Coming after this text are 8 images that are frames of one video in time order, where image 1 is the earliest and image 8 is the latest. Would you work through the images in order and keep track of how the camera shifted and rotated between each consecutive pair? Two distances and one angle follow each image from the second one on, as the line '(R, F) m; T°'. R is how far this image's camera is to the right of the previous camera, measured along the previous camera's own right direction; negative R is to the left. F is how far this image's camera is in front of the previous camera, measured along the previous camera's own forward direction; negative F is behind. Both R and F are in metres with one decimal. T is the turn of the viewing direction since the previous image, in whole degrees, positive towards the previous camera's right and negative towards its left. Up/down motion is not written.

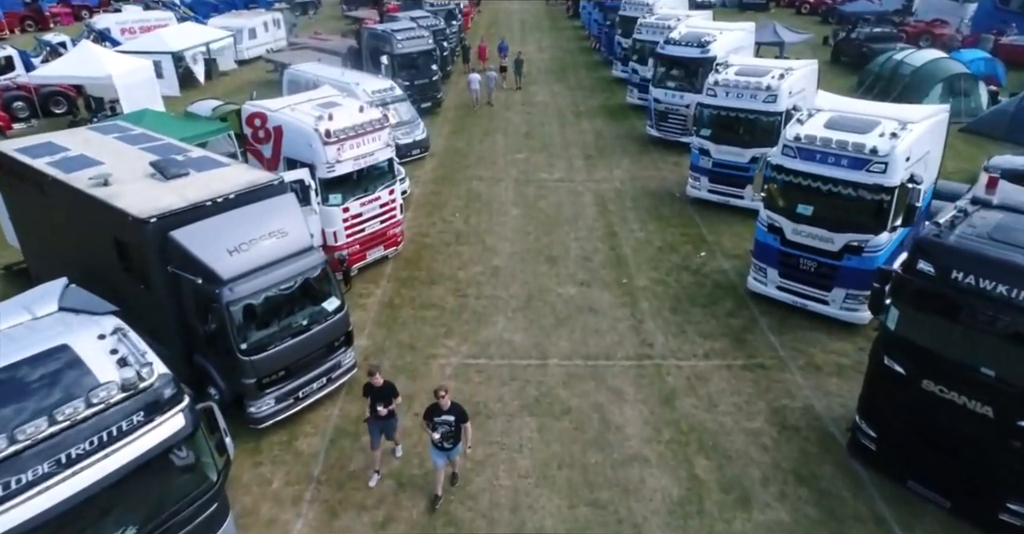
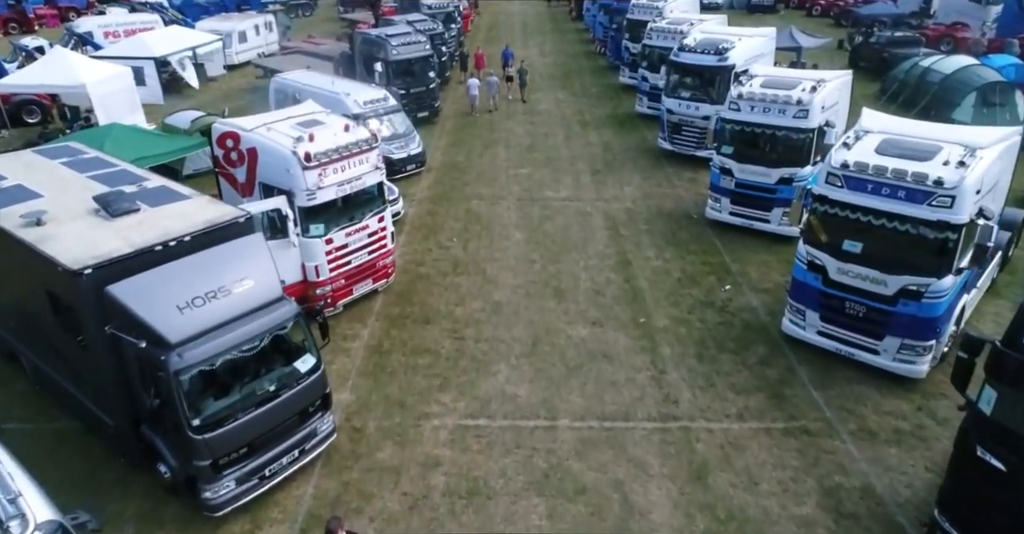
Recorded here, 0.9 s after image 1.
(-0.1, +1.4) m; 0°
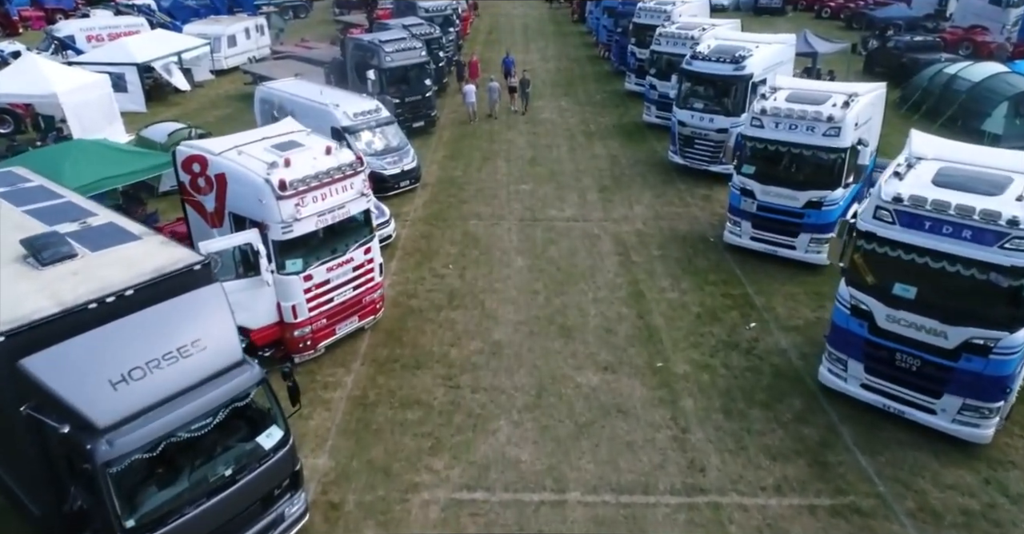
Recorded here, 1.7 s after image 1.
(0.0, +1.3) m; 0°
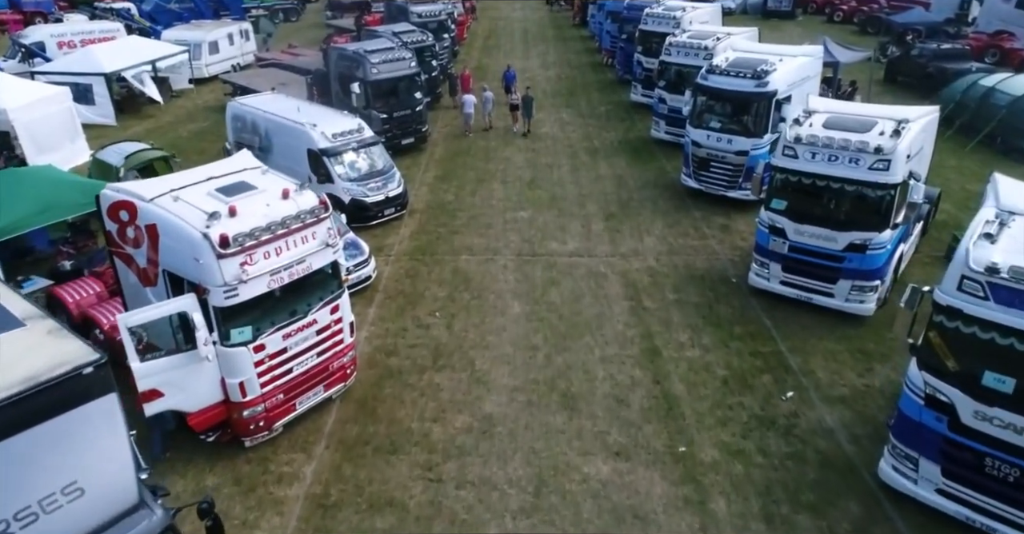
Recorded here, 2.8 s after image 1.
(+0.1, +1.8) m; 0°
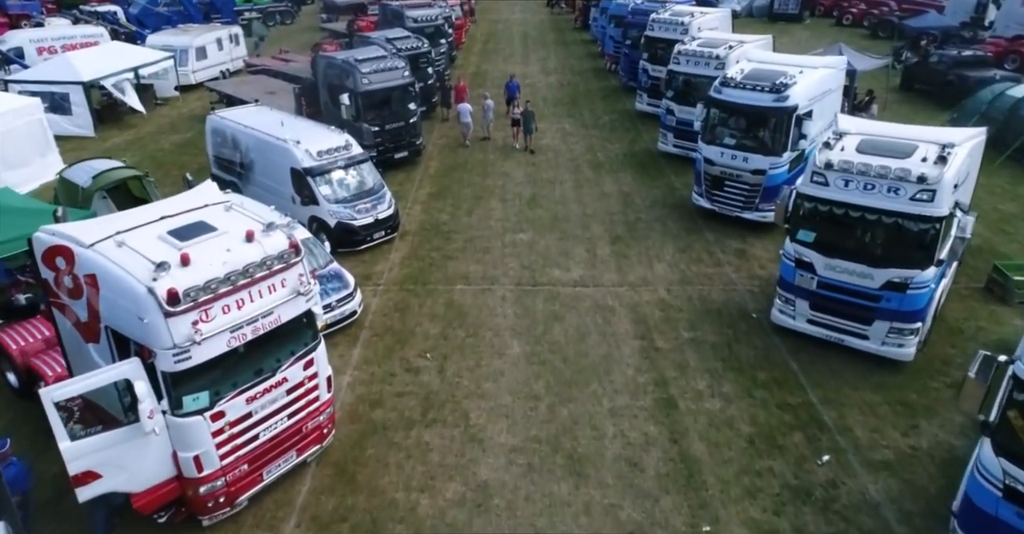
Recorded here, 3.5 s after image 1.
(0.0, +1.2) m; 0°
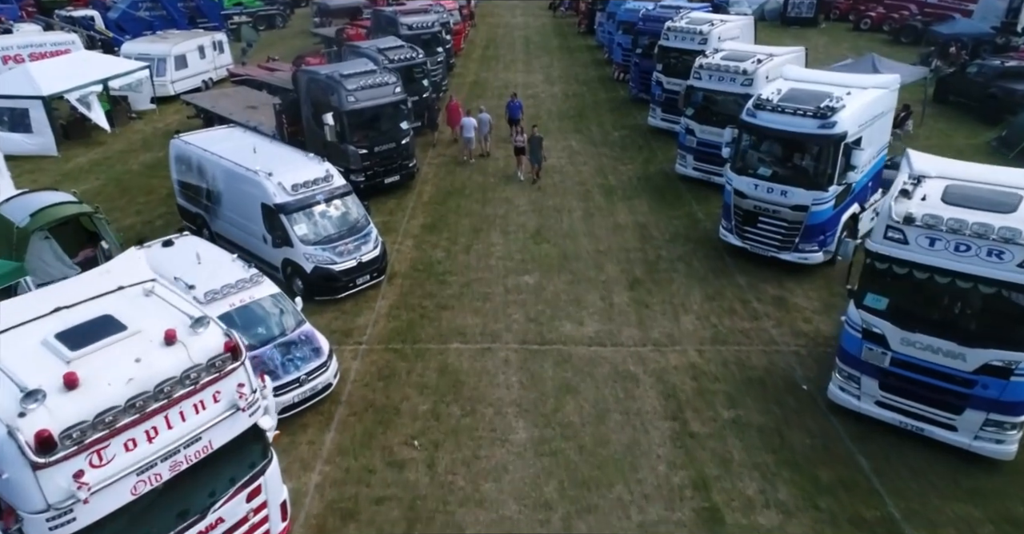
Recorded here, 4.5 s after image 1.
(-0.1, +1.9) m; 0°
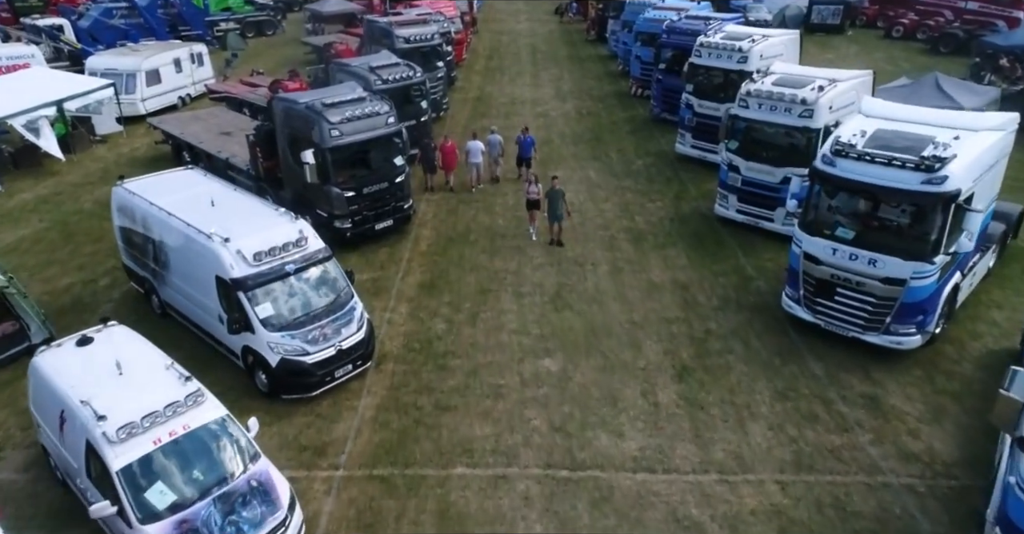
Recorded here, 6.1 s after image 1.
(-0.3, +2.6) m; 0°
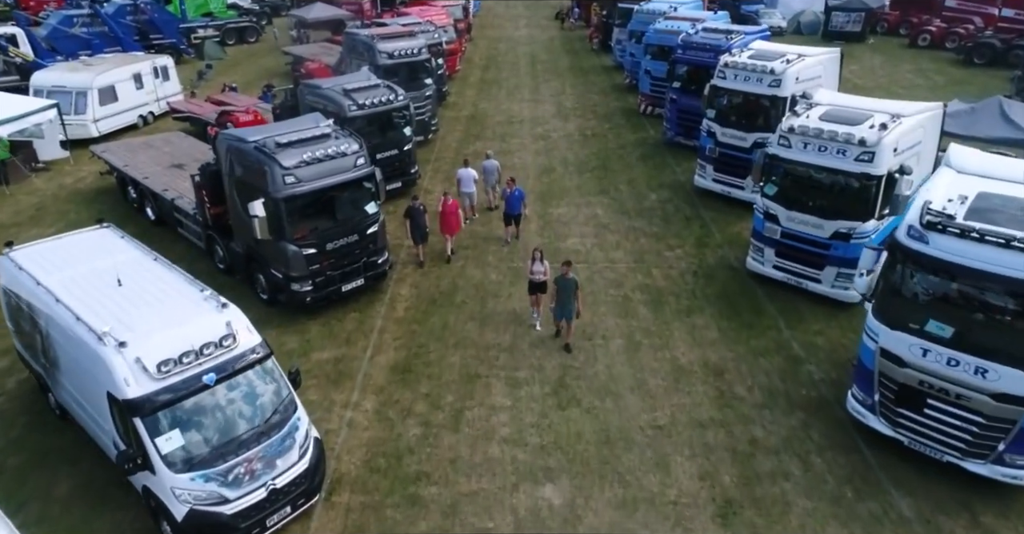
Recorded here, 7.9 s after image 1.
(+0.1, +2.5) m; 0°
